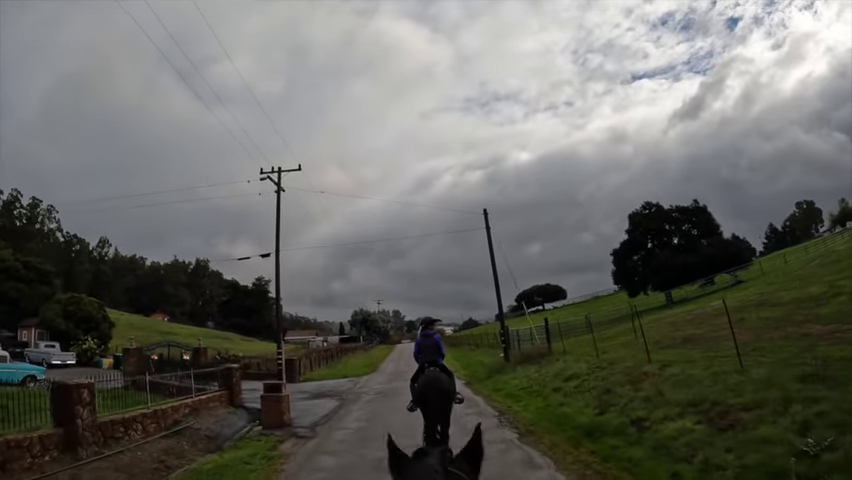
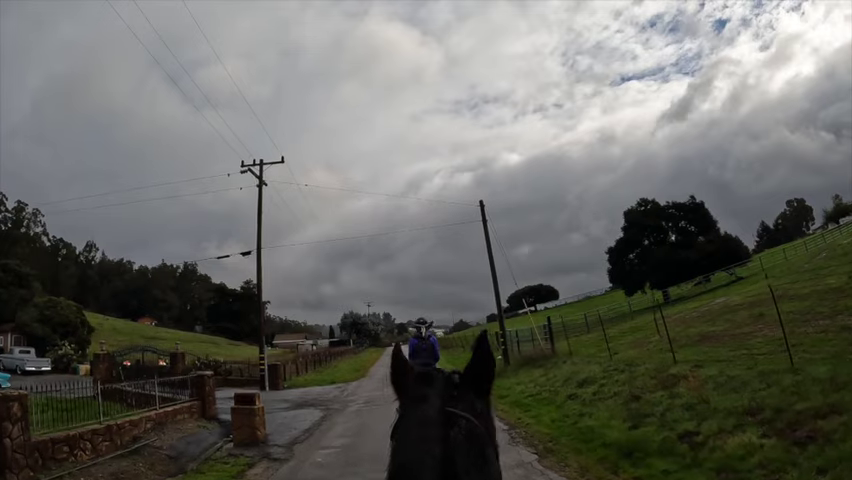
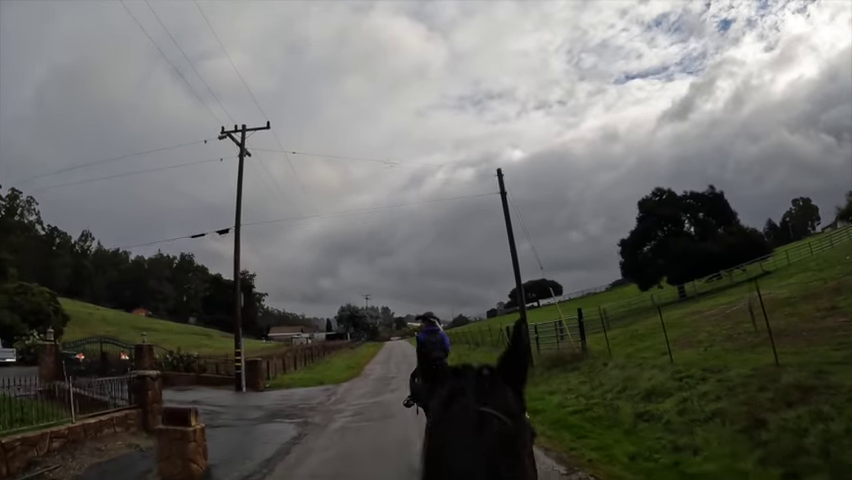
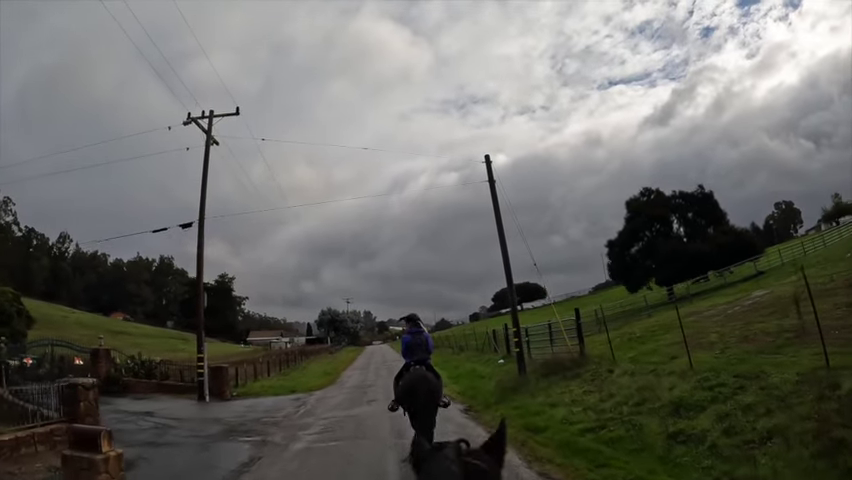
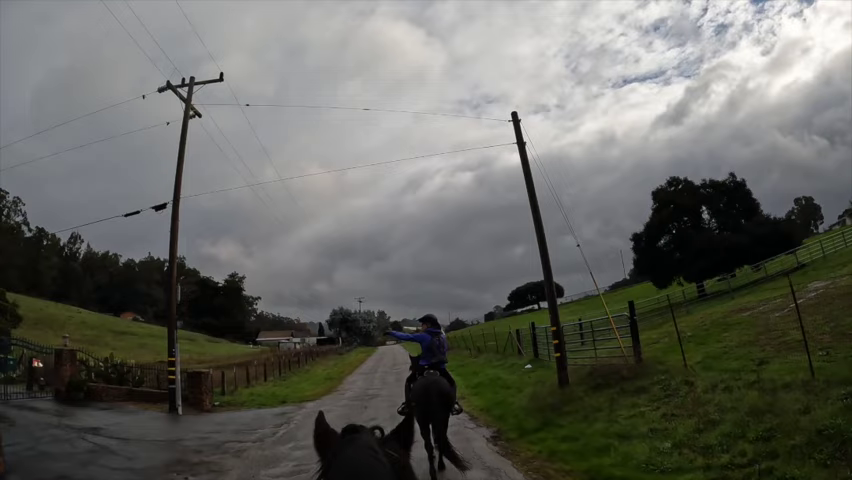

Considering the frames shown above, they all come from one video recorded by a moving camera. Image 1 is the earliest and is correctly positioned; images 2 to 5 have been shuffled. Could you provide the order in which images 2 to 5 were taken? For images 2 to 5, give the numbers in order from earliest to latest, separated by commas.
2, 3, 4, 5
